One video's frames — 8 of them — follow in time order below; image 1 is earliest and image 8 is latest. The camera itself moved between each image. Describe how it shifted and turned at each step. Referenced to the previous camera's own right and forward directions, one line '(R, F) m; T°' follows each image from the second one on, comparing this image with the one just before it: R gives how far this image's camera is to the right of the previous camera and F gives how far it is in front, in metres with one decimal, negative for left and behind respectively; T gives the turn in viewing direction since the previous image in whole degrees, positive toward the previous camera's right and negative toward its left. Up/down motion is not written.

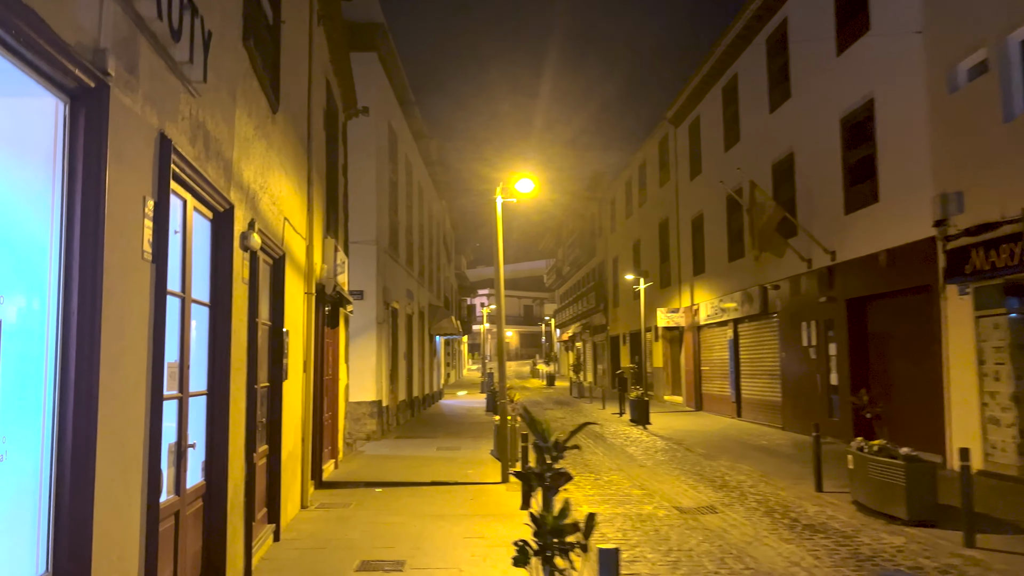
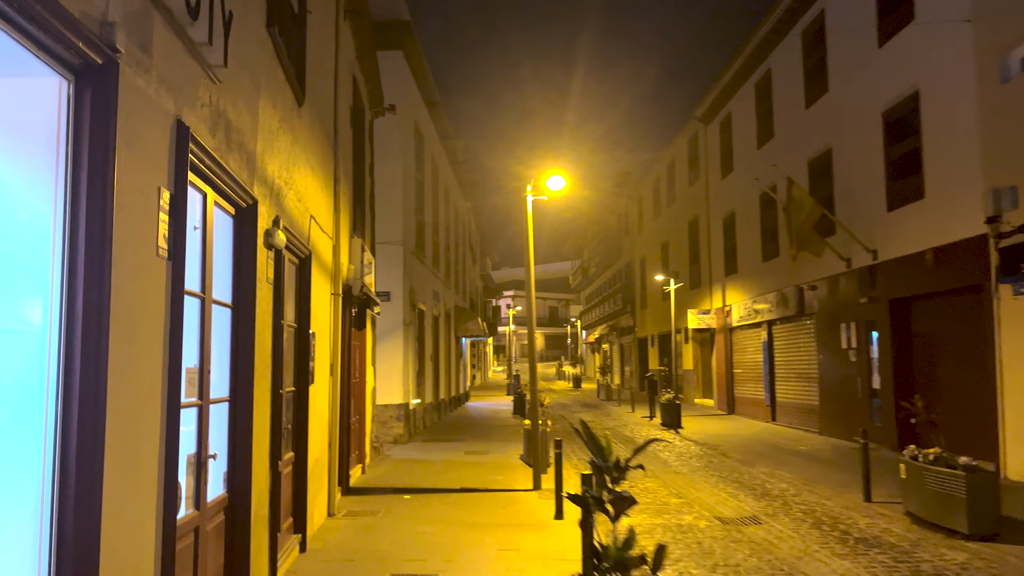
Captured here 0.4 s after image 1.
(-0.1, +0.3) m; -2°
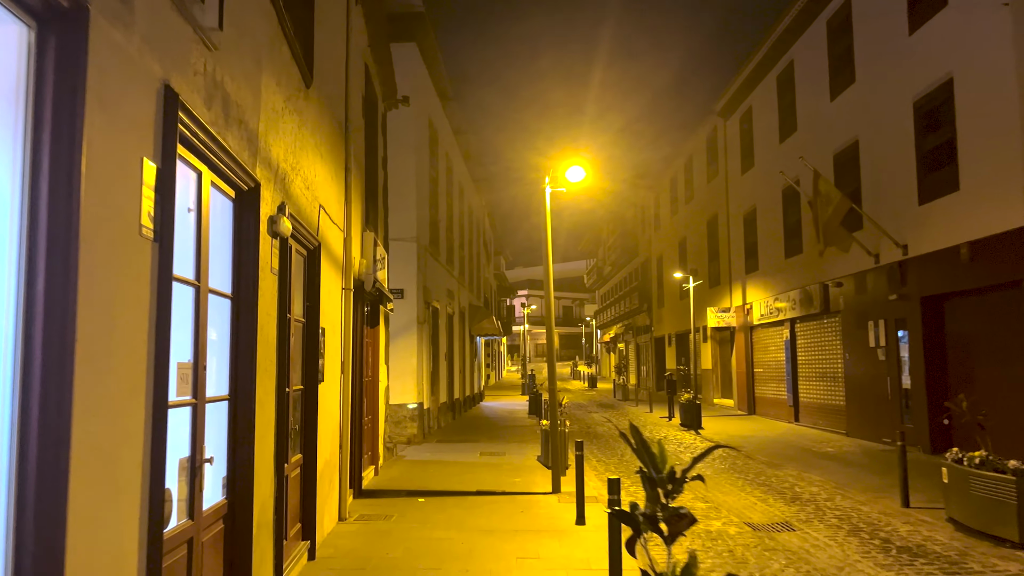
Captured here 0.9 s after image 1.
(-0.1, +0.4) m; -1°
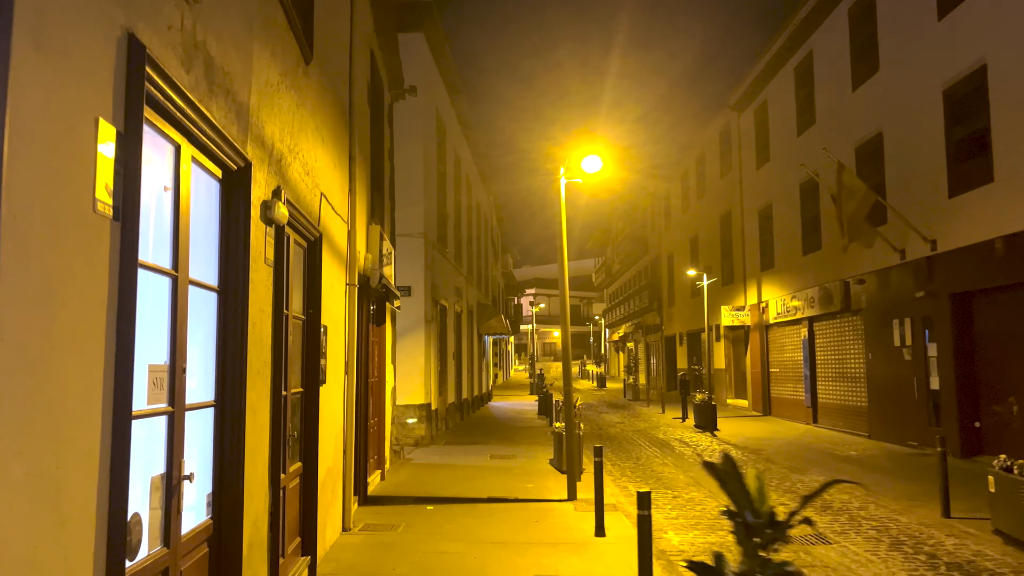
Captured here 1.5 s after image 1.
(-0.1, +0.5) m; 0°
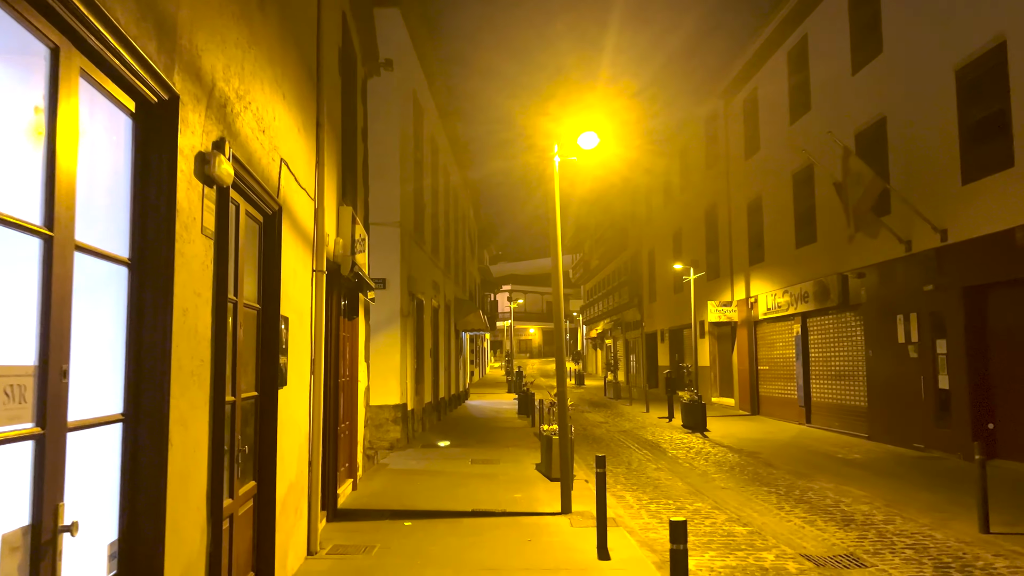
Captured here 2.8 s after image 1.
(-0.1, +1.0) m; +2°
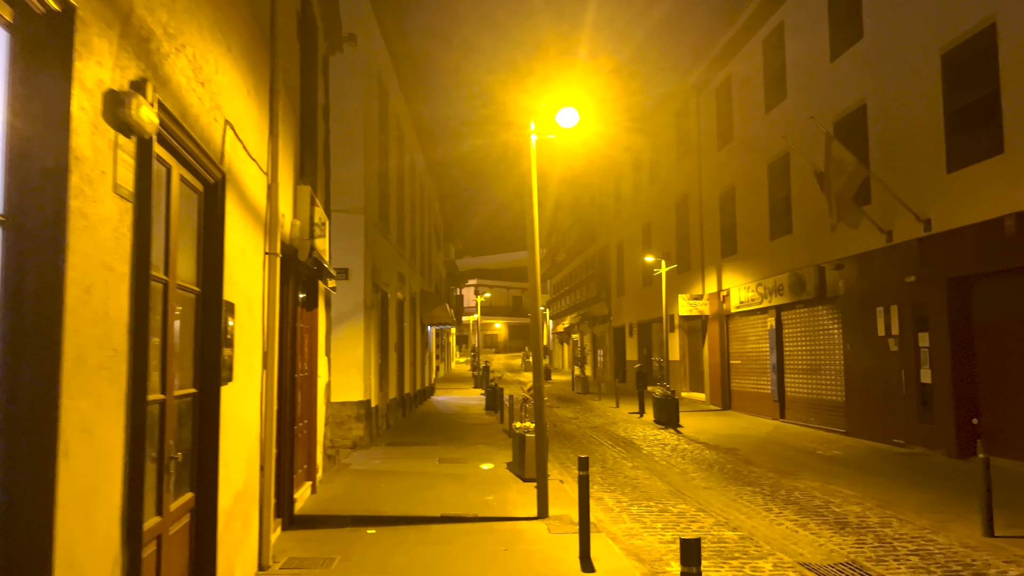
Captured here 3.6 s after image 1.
(-0.1, +0.6) m; +3°
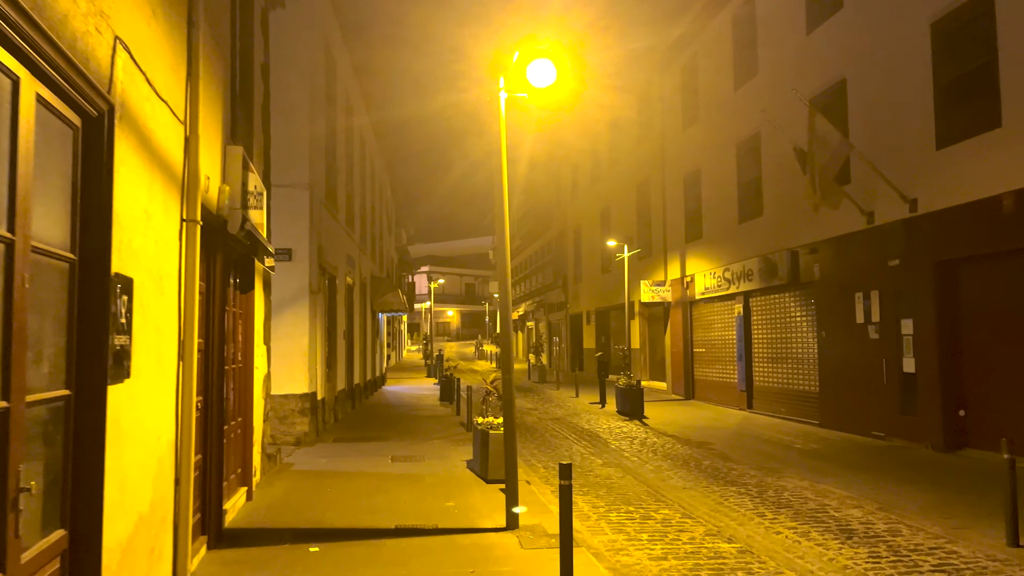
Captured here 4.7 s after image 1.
(-0.1, +1.0) m; +3°
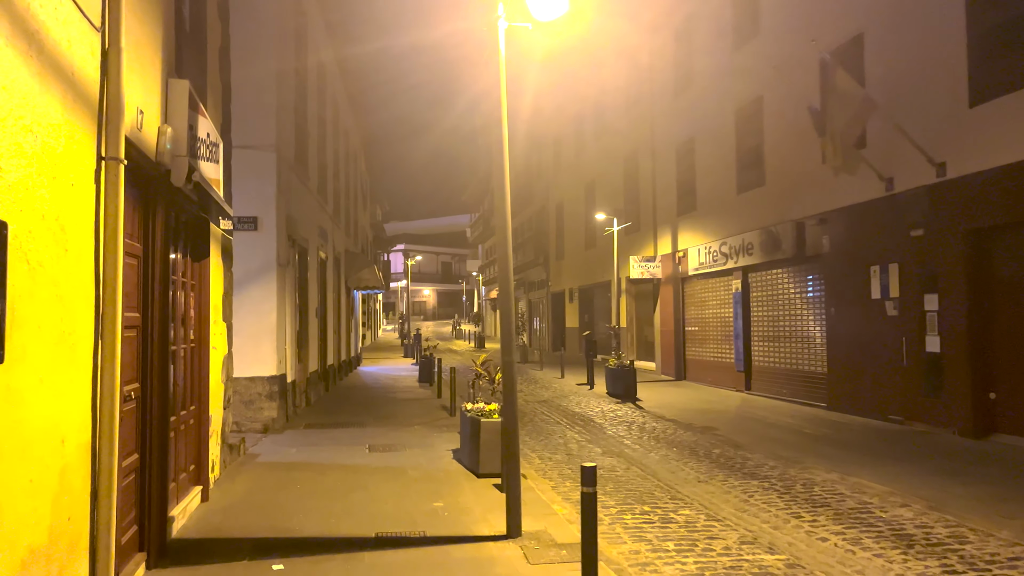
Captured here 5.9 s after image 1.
(-0.2, +1.1) m; +2°
